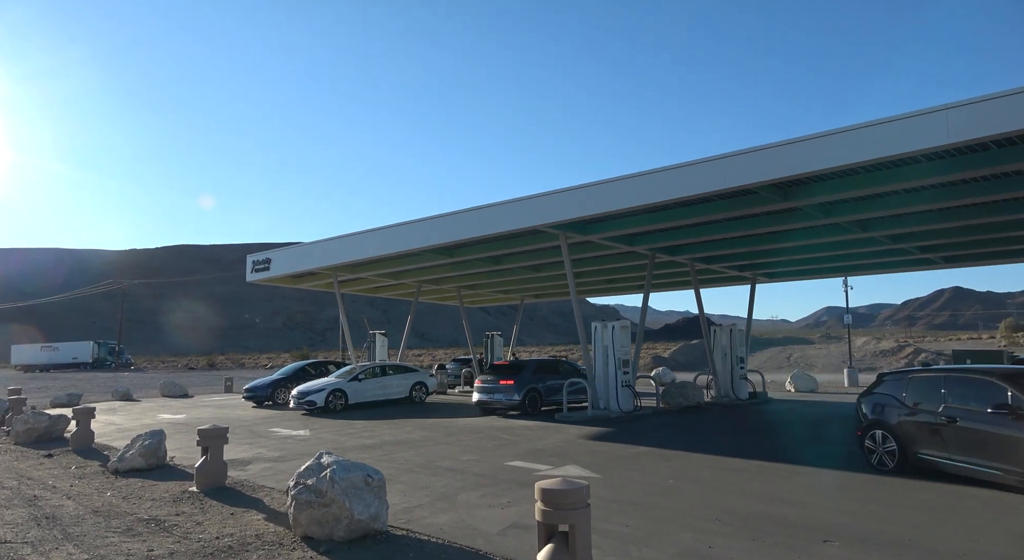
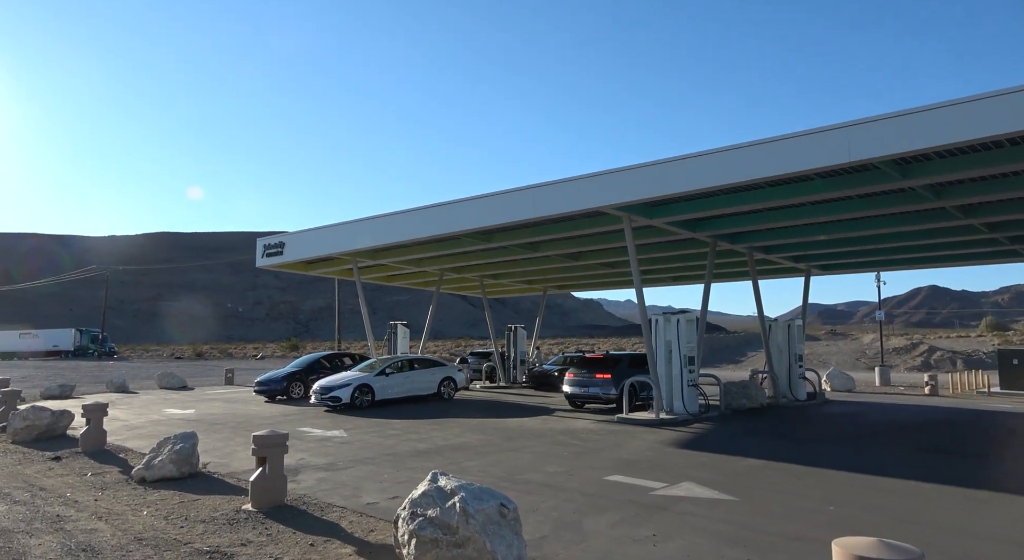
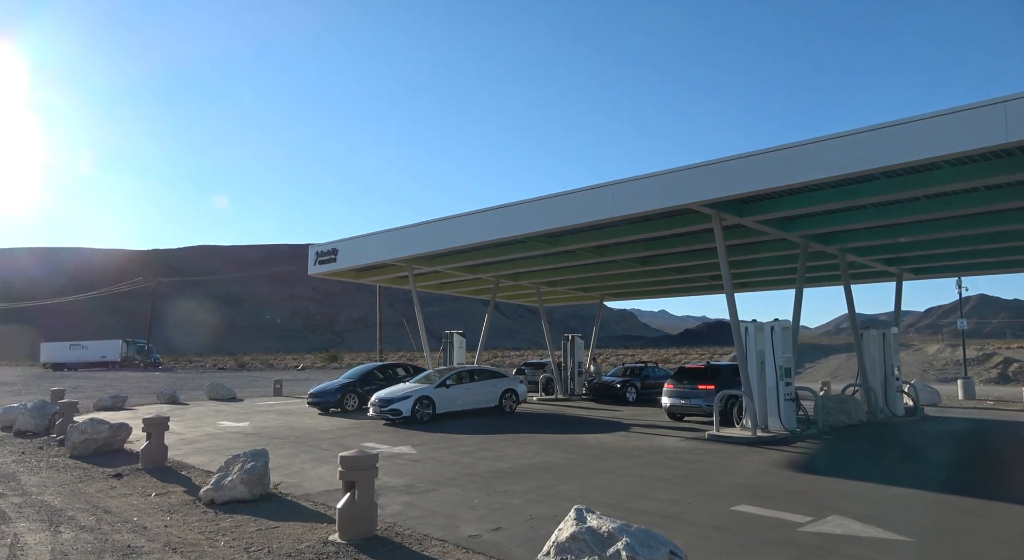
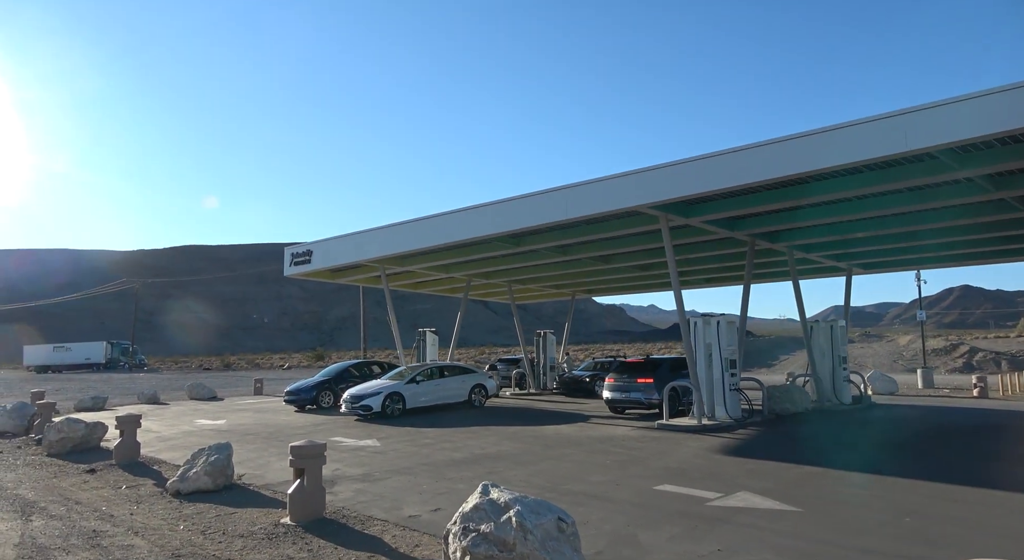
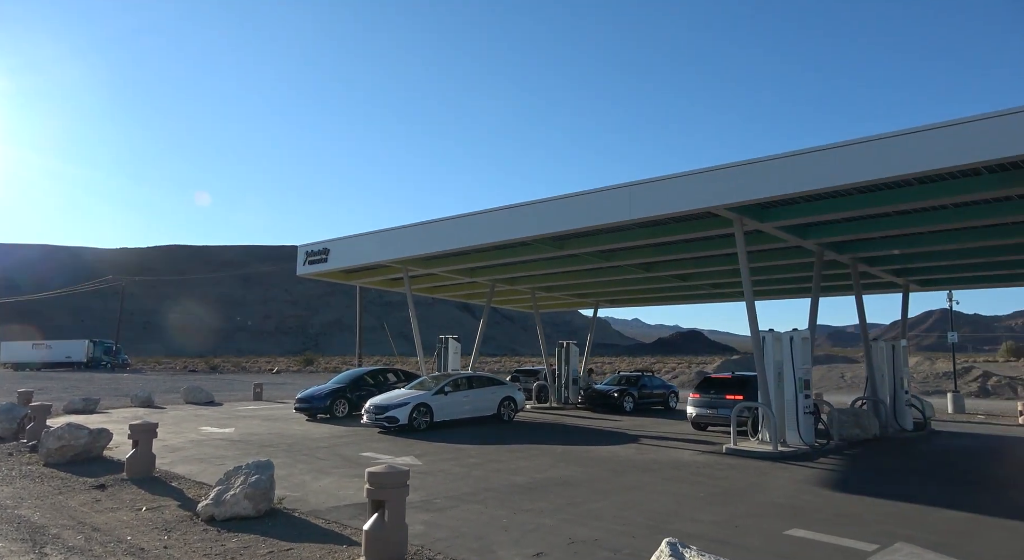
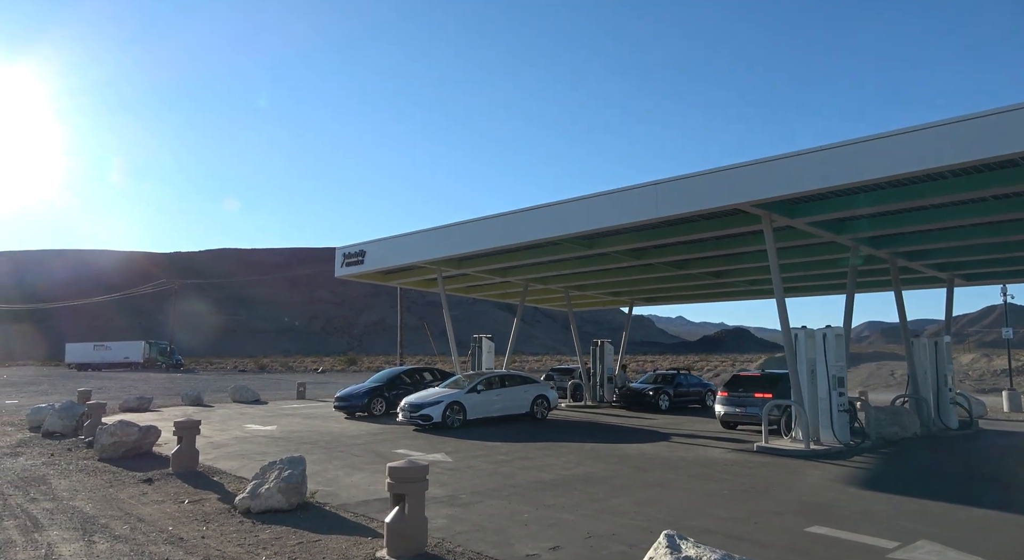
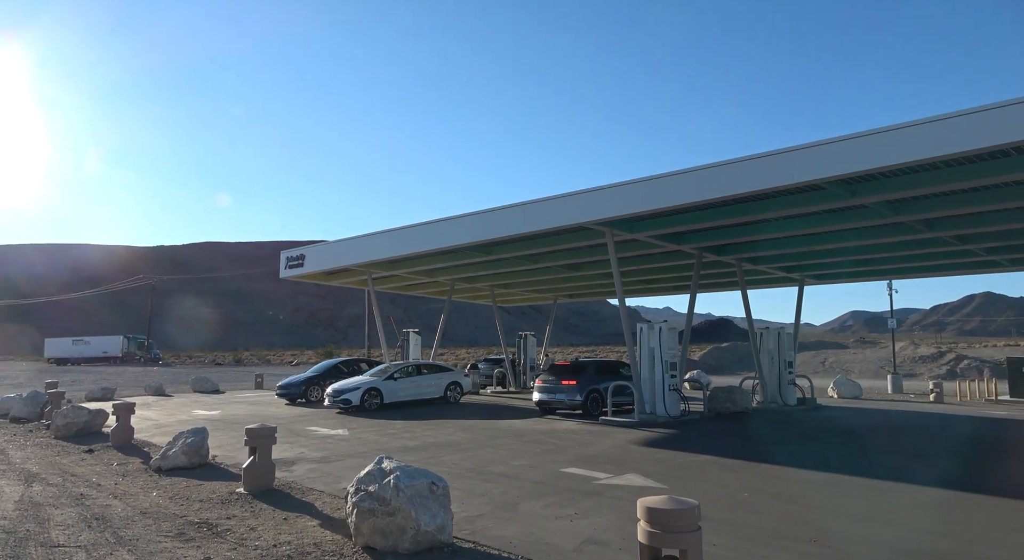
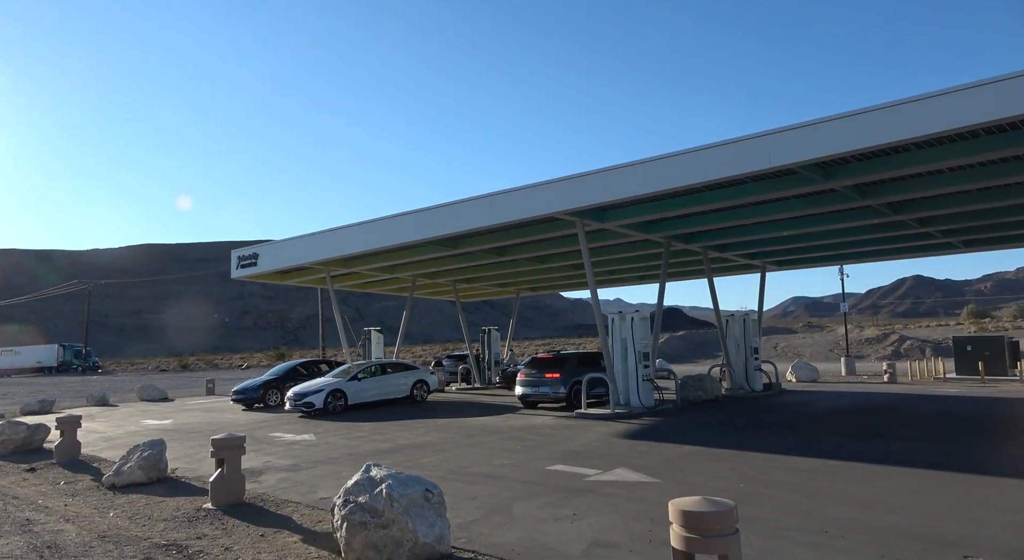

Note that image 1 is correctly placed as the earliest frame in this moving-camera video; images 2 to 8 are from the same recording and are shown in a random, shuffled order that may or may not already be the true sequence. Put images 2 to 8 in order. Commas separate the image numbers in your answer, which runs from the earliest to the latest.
7, 8, 2, 4, 3, 6, 5
